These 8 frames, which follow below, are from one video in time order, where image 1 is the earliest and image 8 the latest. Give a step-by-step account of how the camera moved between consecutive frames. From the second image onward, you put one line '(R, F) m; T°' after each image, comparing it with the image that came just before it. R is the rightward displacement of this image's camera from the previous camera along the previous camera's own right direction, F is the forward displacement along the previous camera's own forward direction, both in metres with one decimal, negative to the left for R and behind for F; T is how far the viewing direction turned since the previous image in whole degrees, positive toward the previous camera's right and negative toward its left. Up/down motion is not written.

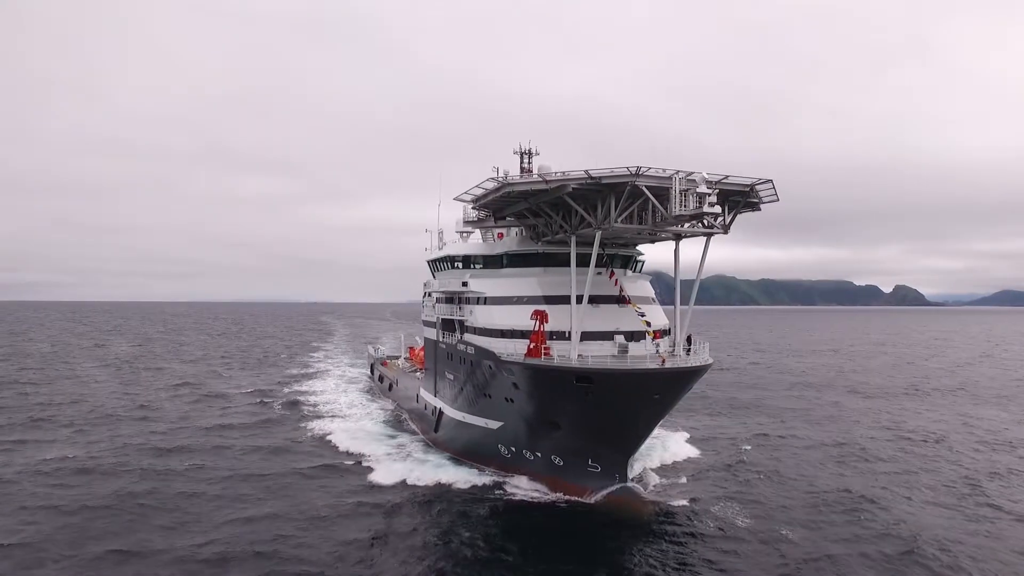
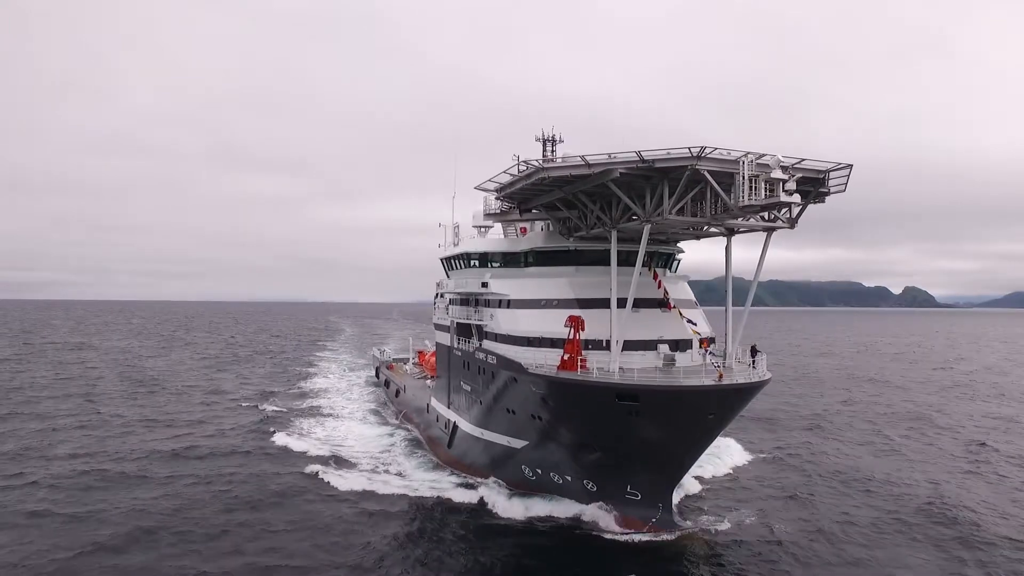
(-0.6, +2.6) m; 0°
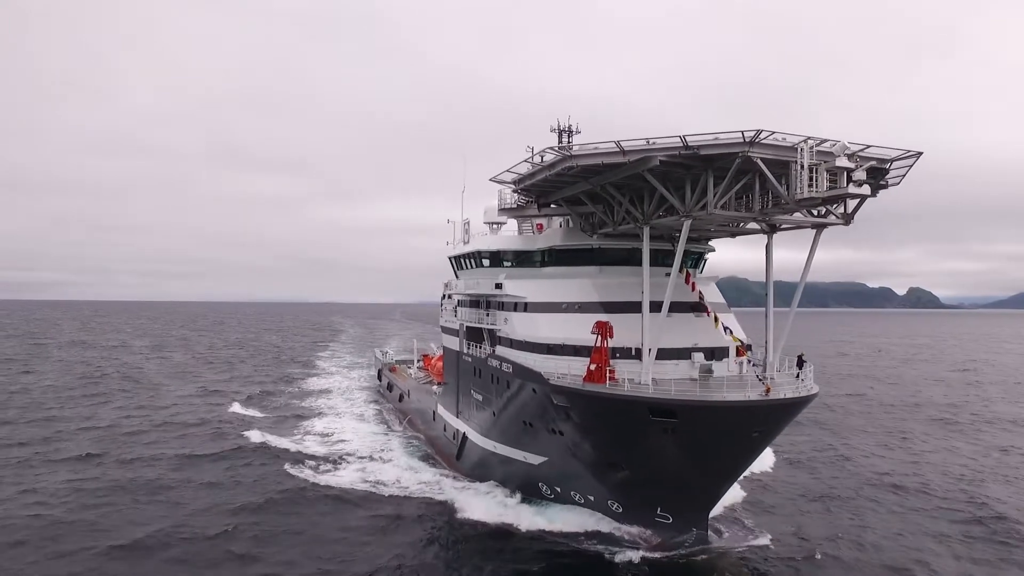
(-0.4, +1.7) m; 0°
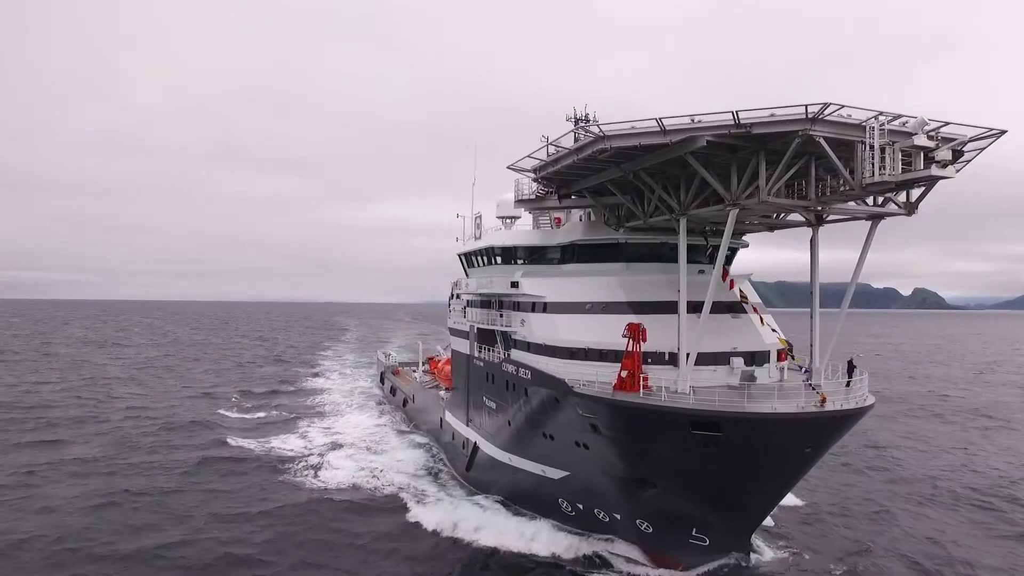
(-0.4, +1.5) m; 0°
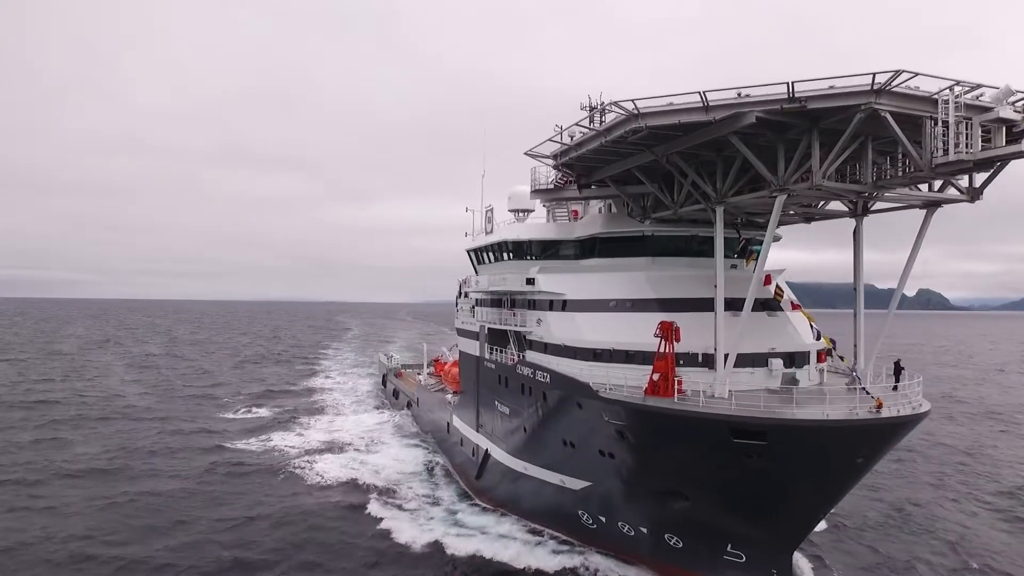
(-0.3, +1.2) m; 0°
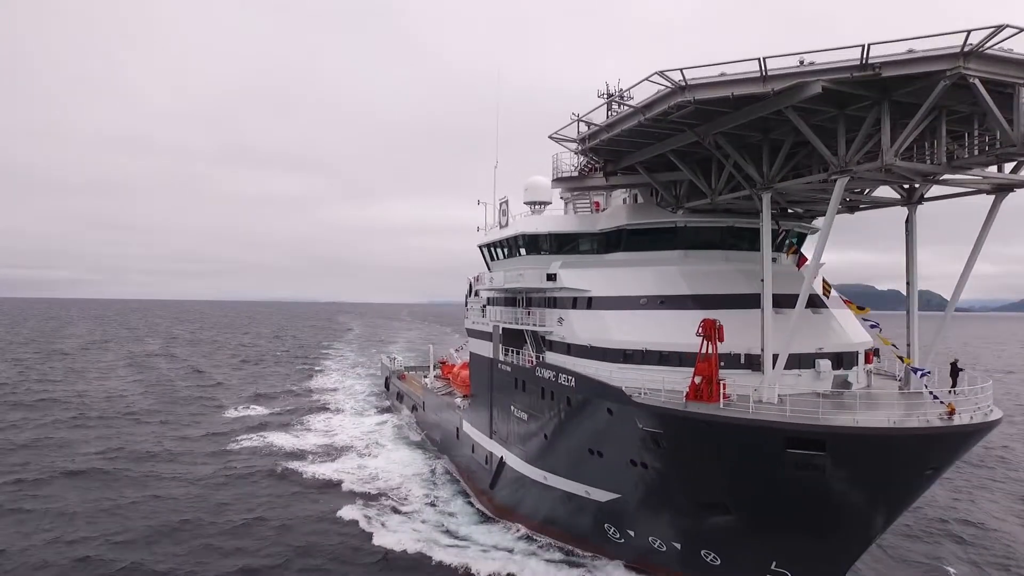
(-0.4, +1.2) m; 0°
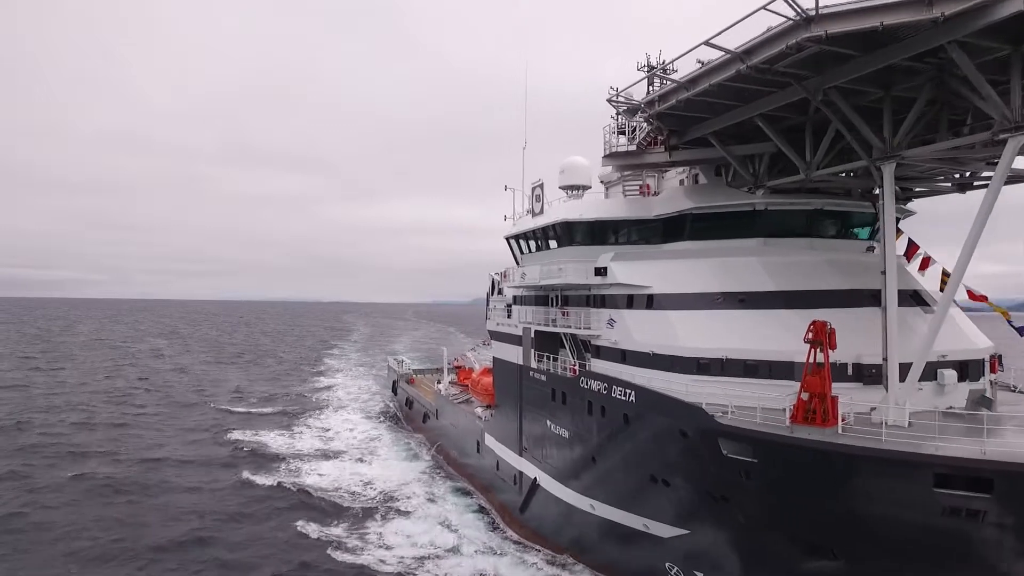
(-0.7, +2.3) m; 0°
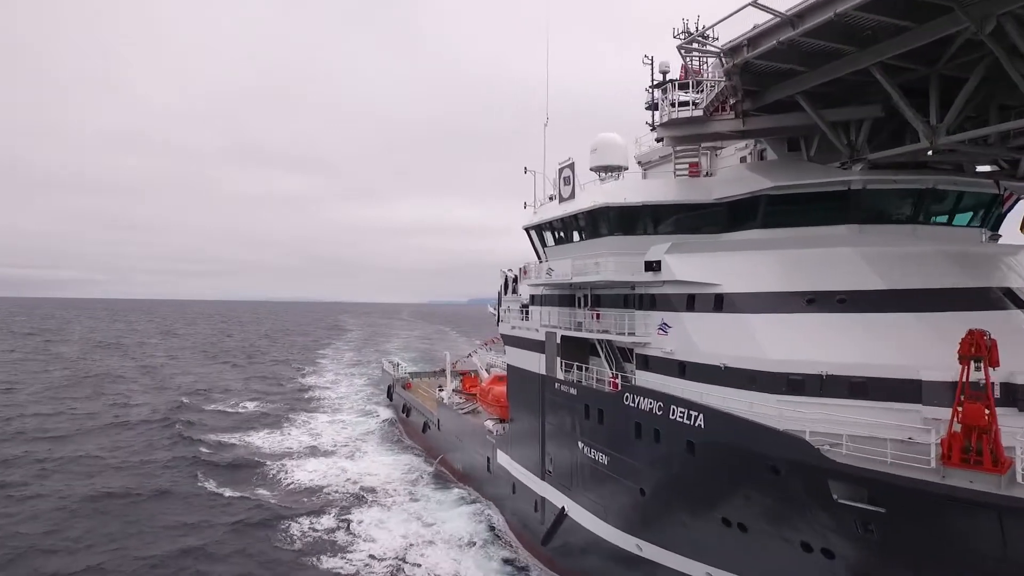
(-0.5, +2.3) m; 0°
